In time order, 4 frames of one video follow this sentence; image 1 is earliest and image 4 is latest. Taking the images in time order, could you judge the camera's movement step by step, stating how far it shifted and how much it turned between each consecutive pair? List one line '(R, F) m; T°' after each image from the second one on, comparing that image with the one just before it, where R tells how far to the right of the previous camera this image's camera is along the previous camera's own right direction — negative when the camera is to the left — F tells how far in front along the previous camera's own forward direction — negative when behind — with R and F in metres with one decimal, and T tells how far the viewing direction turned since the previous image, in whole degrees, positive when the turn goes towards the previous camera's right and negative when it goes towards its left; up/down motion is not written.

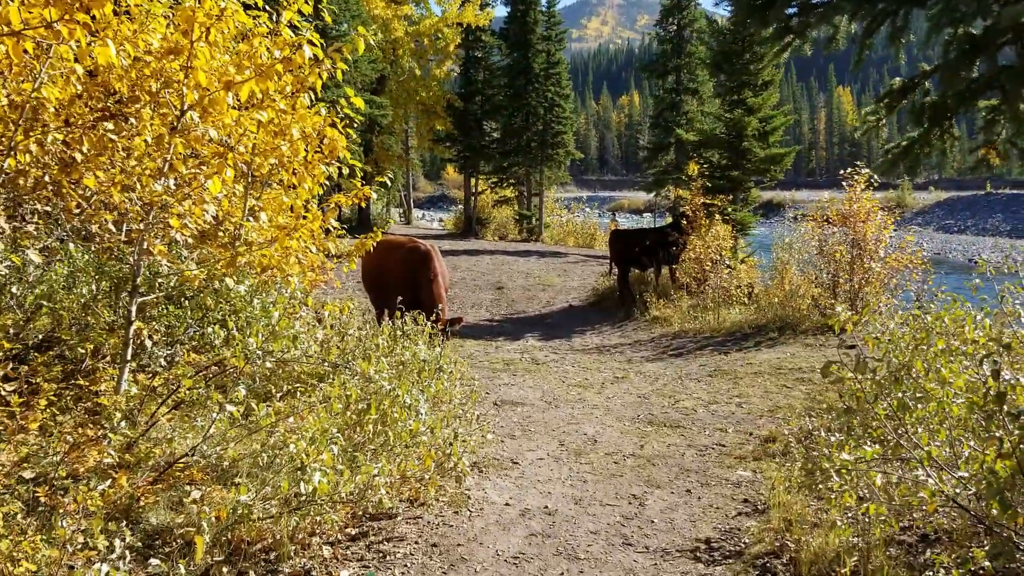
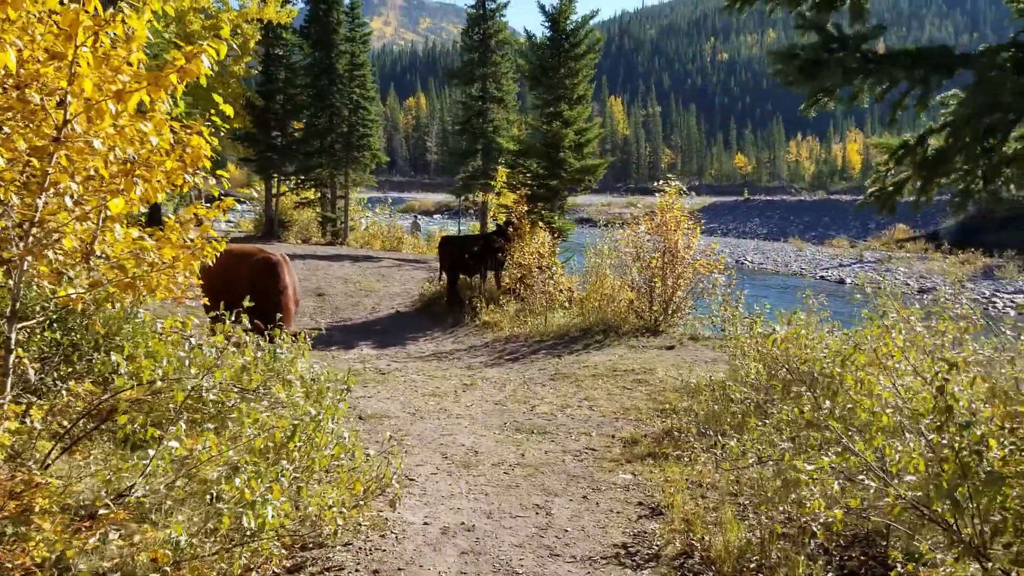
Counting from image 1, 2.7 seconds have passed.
(-0.7, 0.0) m; +13°
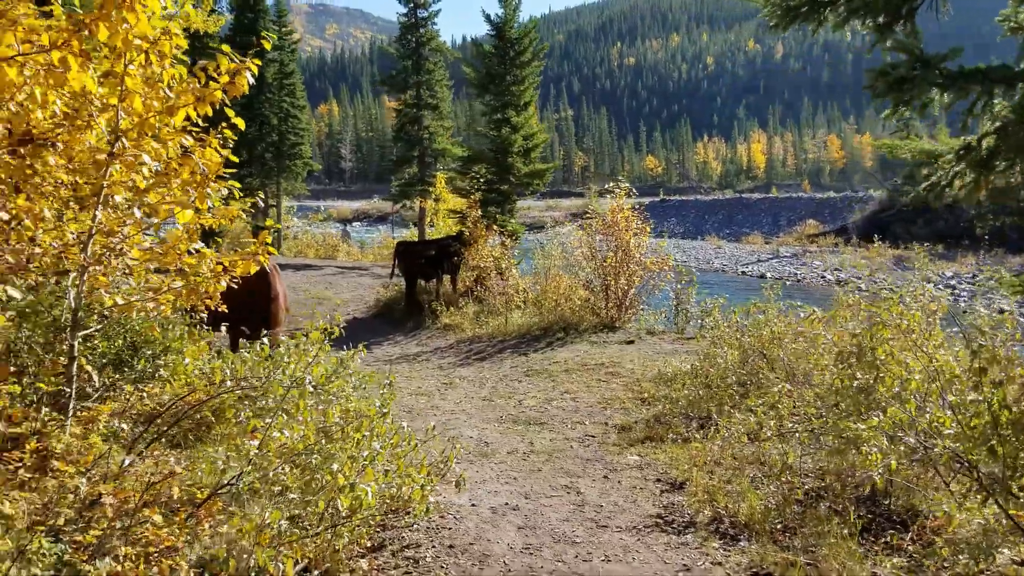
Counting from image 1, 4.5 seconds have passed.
(-0.6, -0.3) m; +5°
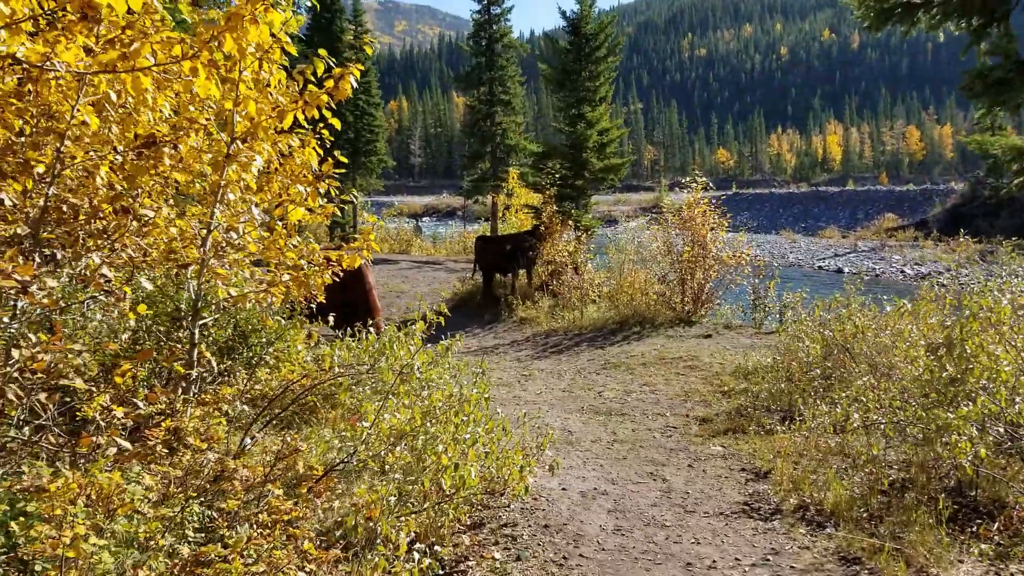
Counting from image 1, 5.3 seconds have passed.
(-0.1, -0.2) m; -4°
